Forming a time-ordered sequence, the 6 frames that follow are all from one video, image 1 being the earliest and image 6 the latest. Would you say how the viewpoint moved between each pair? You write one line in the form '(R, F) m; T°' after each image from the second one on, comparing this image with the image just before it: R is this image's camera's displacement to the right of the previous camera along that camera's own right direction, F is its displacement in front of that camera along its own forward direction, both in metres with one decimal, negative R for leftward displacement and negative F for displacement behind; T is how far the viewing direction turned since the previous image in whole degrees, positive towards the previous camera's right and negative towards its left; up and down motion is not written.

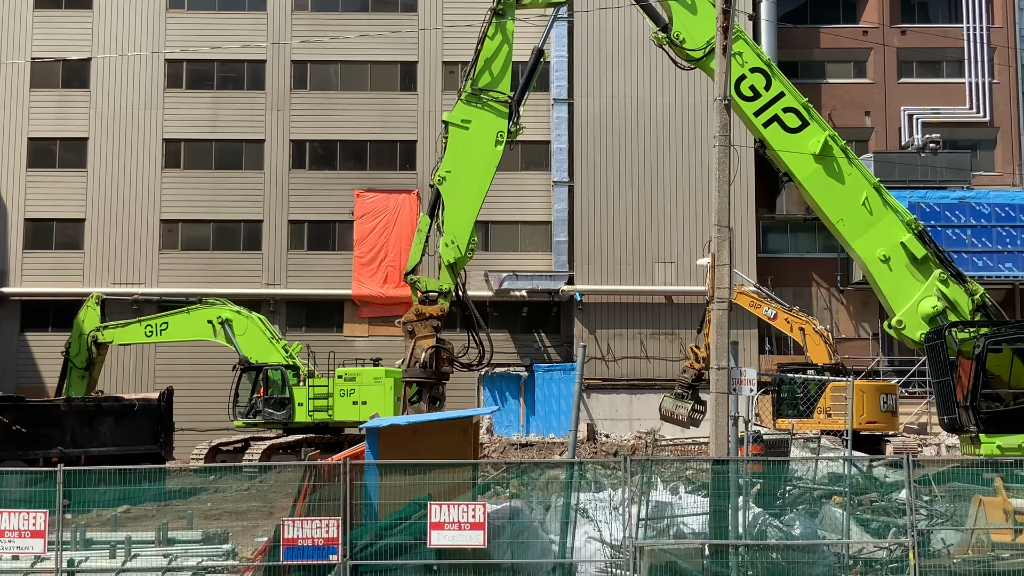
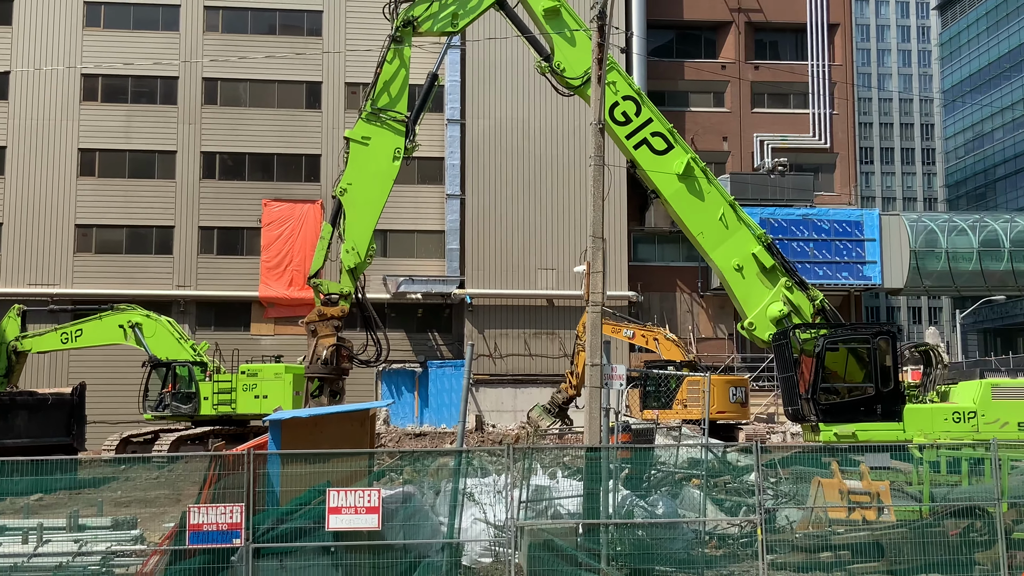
(+0.6, -0.9) m; +4°
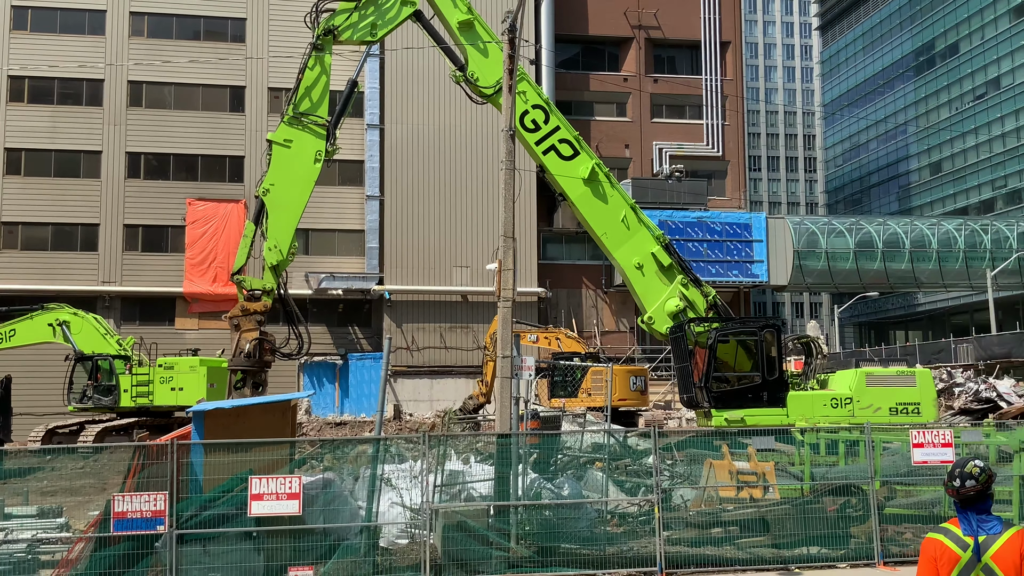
(+0.4, -0.7) m; +4°
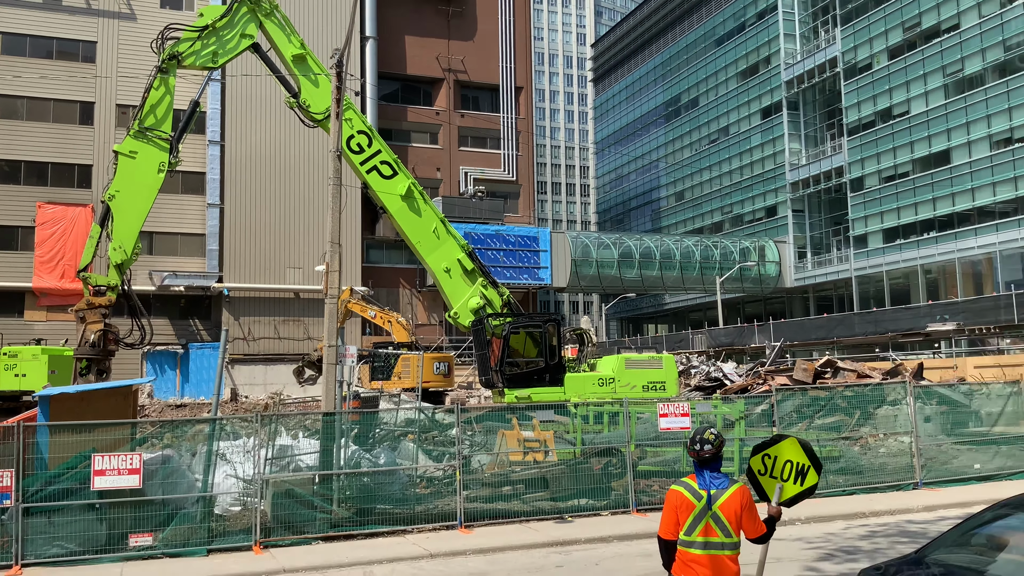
(+0.3, -2.1) m; +11°
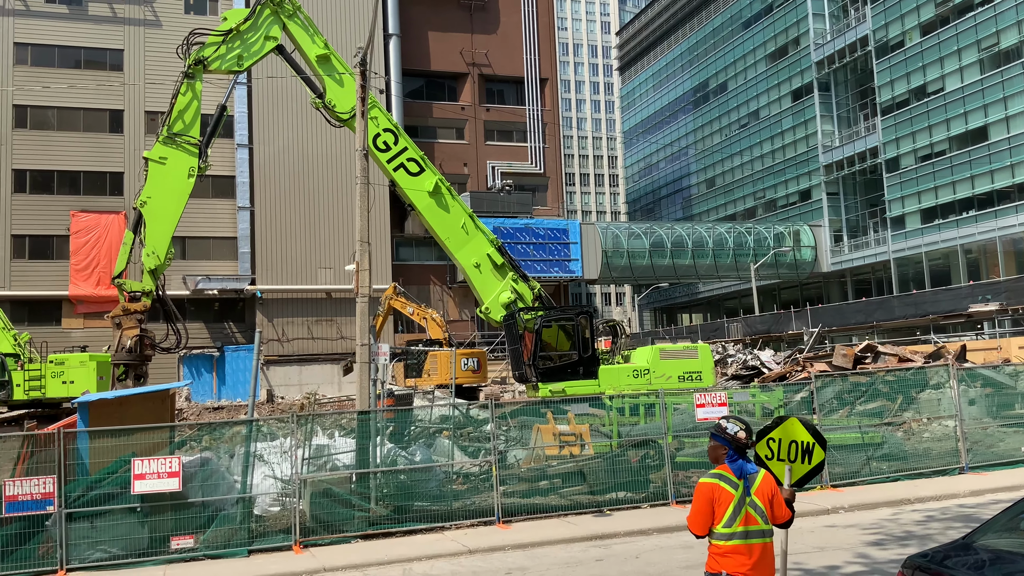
(0.0, +0.1) m; -2°
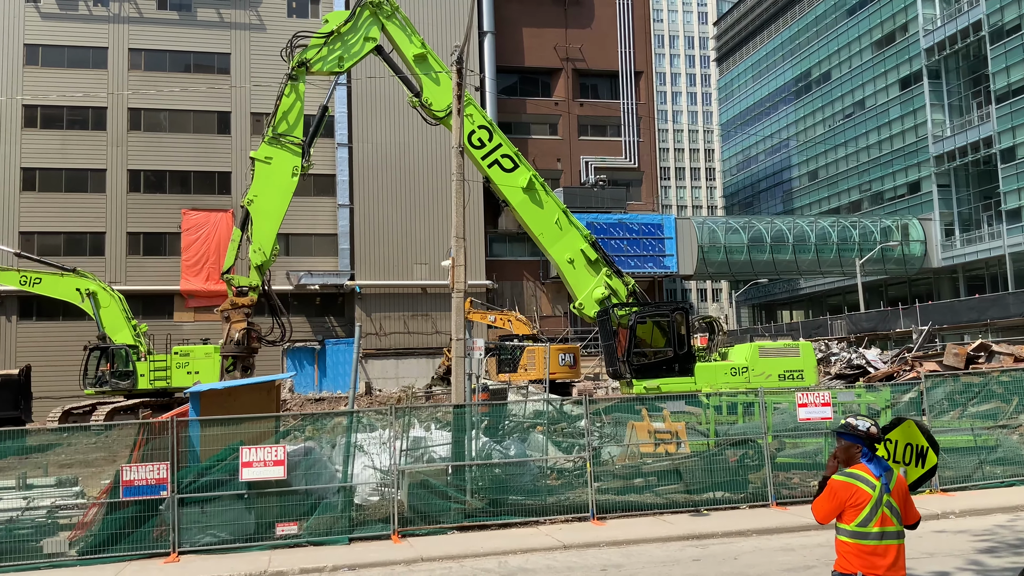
(-0.2, 0.0) m; -5°
